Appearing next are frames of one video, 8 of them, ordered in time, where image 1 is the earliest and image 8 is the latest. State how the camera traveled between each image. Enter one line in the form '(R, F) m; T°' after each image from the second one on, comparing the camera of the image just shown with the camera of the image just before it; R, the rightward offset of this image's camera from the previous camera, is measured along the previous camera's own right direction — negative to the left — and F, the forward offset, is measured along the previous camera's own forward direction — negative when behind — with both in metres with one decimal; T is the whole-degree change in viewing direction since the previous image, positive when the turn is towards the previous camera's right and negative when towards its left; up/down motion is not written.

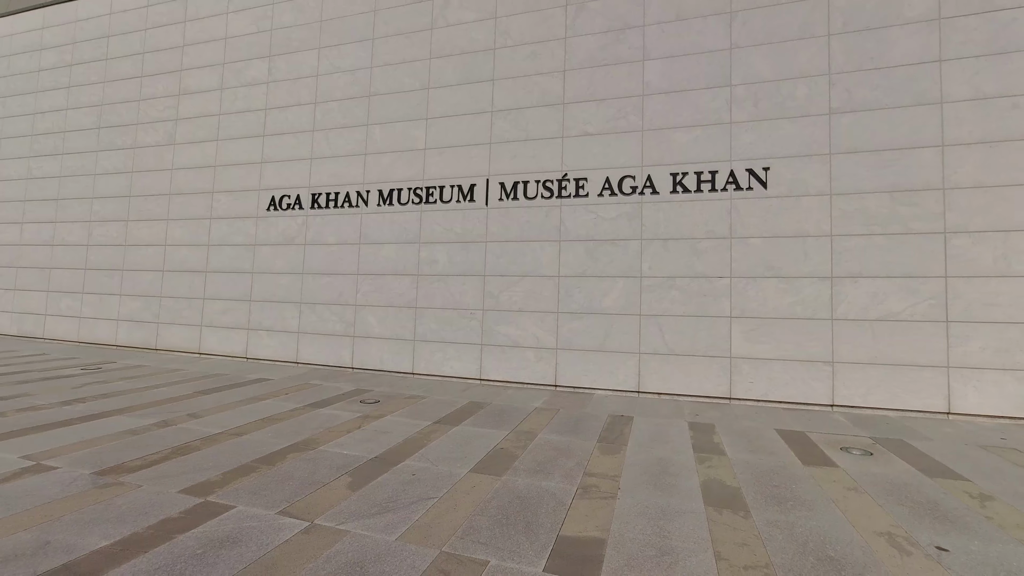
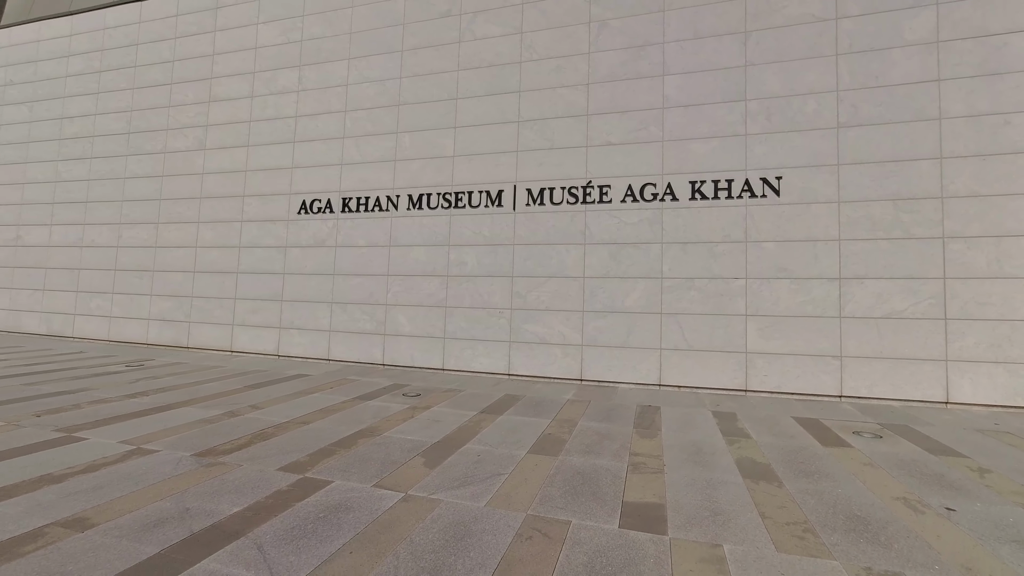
(-0.7, -0.6) m; +1°
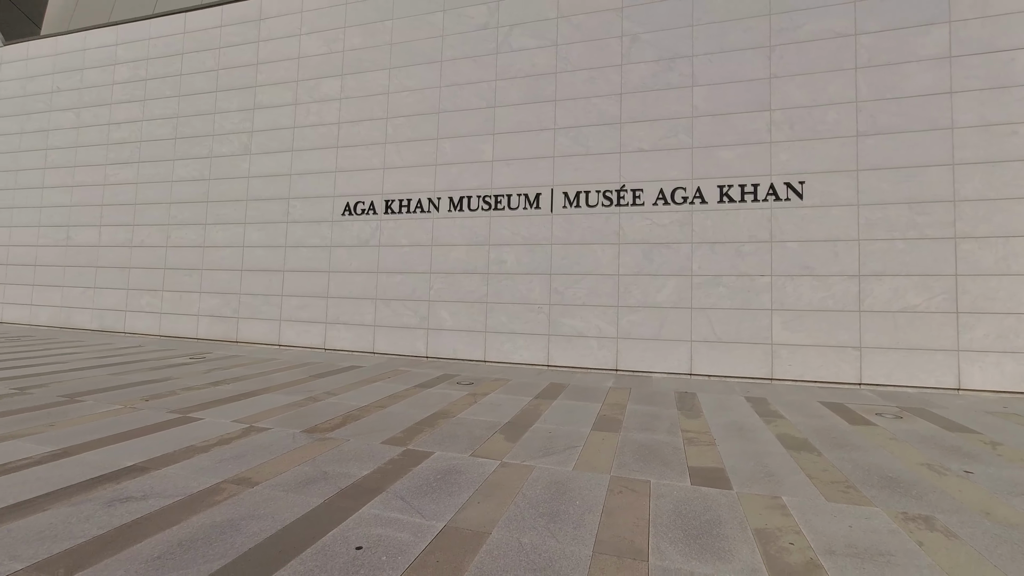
(-0.9, -0.8) m; 0°
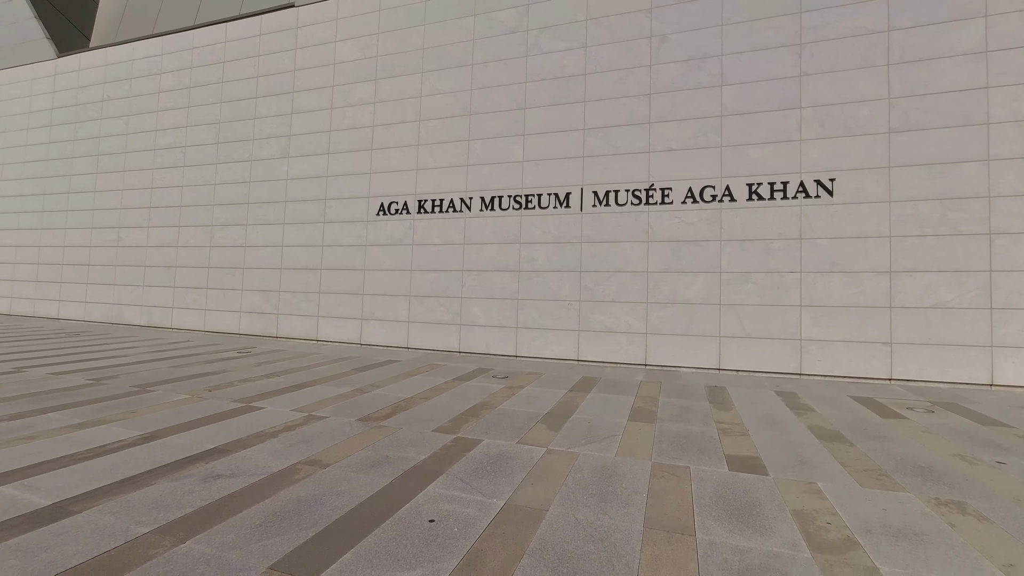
(-0.3, -0.4) m; -2°
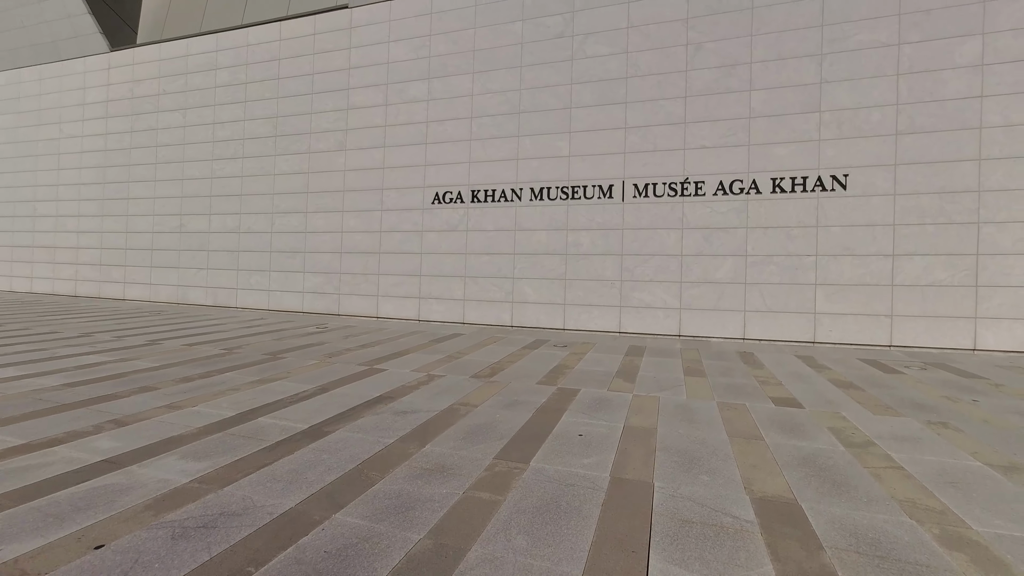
(-1.6, -1.6) m; 0°
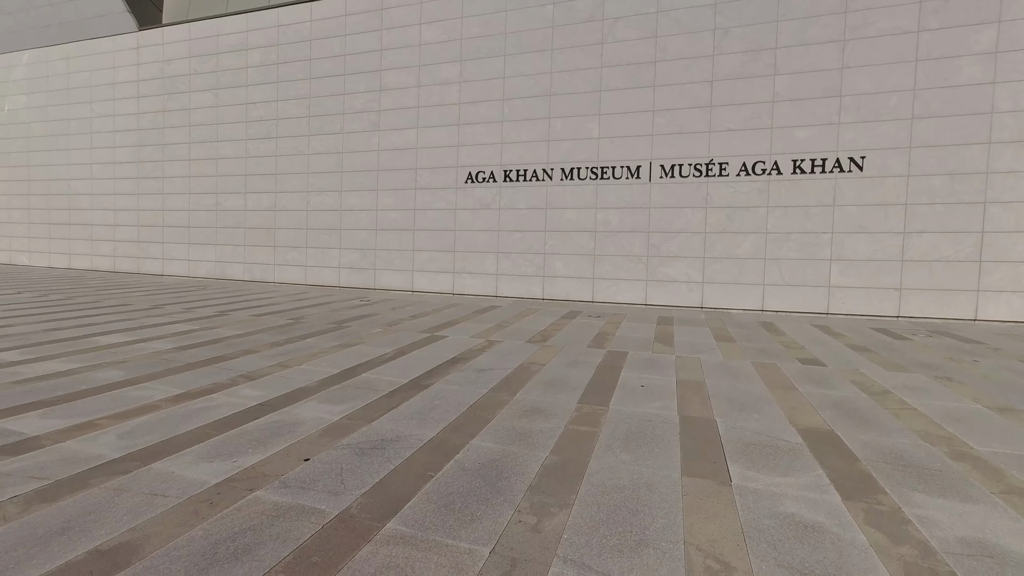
(-1.1, -0.9) m; 0°
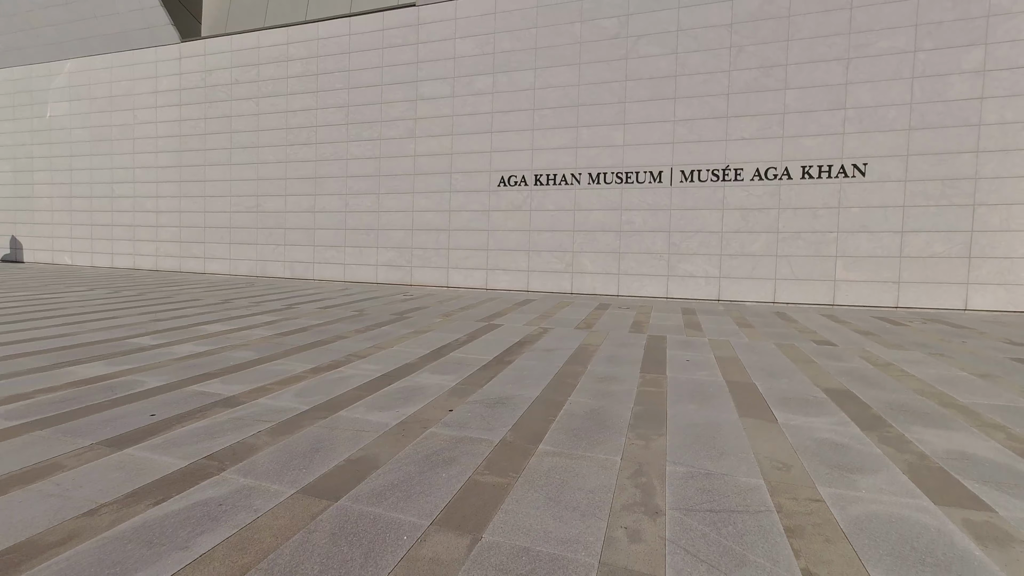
(-1.2, -1.3) m; 0°
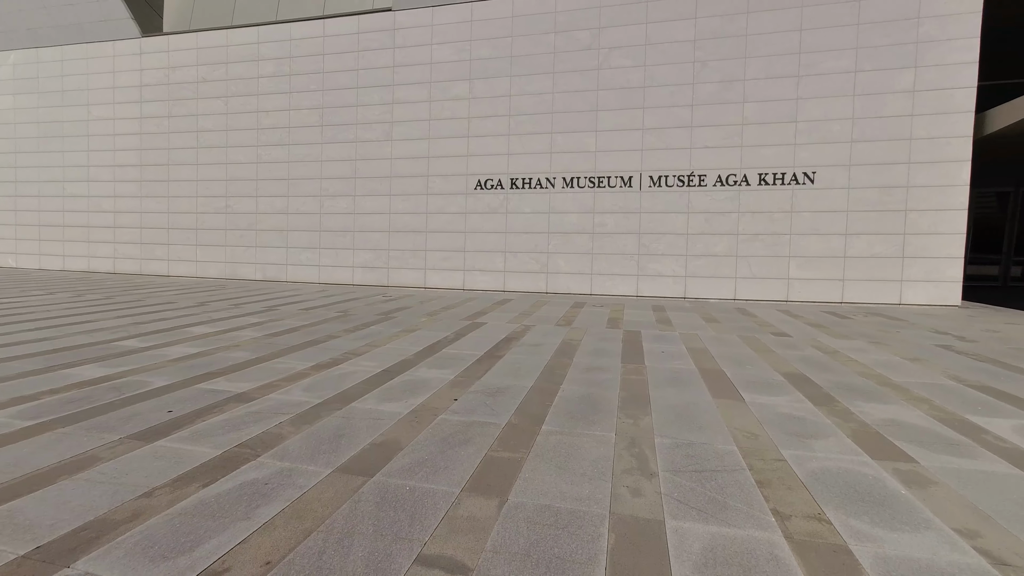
(-0.5, -0.5) m; +4°
